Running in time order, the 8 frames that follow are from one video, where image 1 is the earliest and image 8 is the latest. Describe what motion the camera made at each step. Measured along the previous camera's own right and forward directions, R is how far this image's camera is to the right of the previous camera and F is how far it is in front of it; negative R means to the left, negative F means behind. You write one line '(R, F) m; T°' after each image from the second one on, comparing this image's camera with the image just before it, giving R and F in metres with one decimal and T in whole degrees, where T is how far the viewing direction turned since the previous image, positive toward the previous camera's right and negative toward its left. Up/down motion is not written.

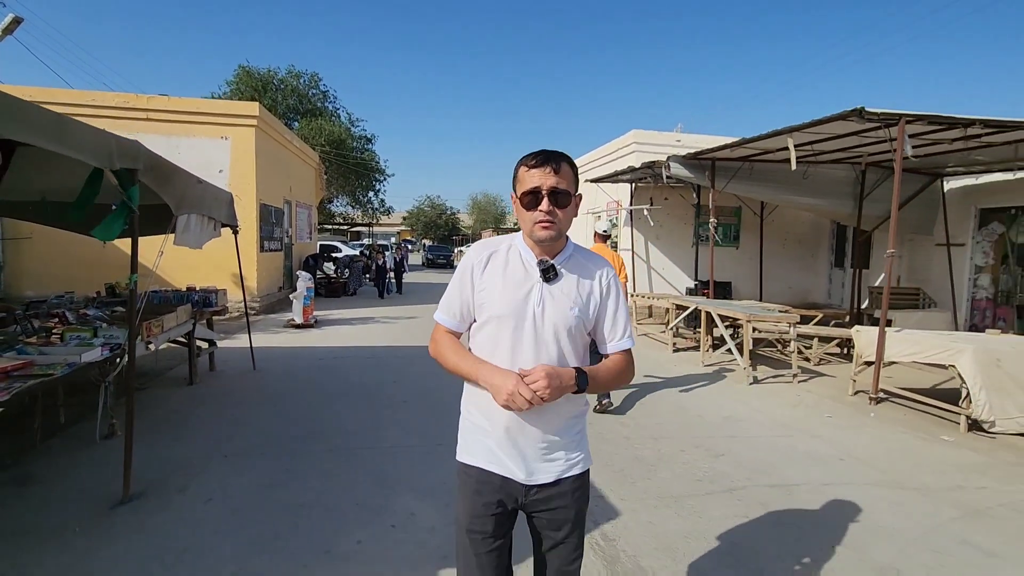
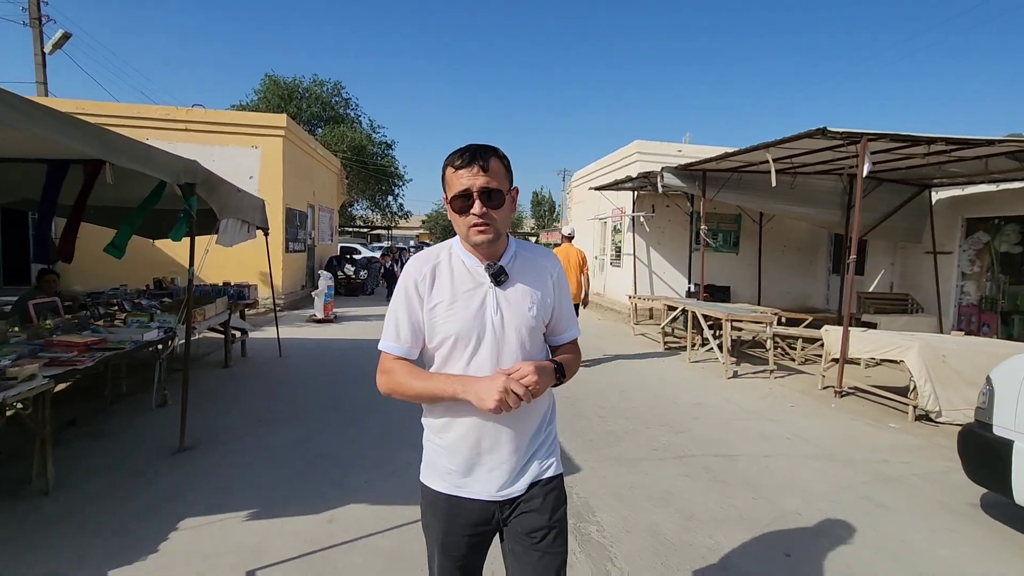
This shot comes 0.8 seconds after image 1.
(+0.3, -0.8) m; -2°
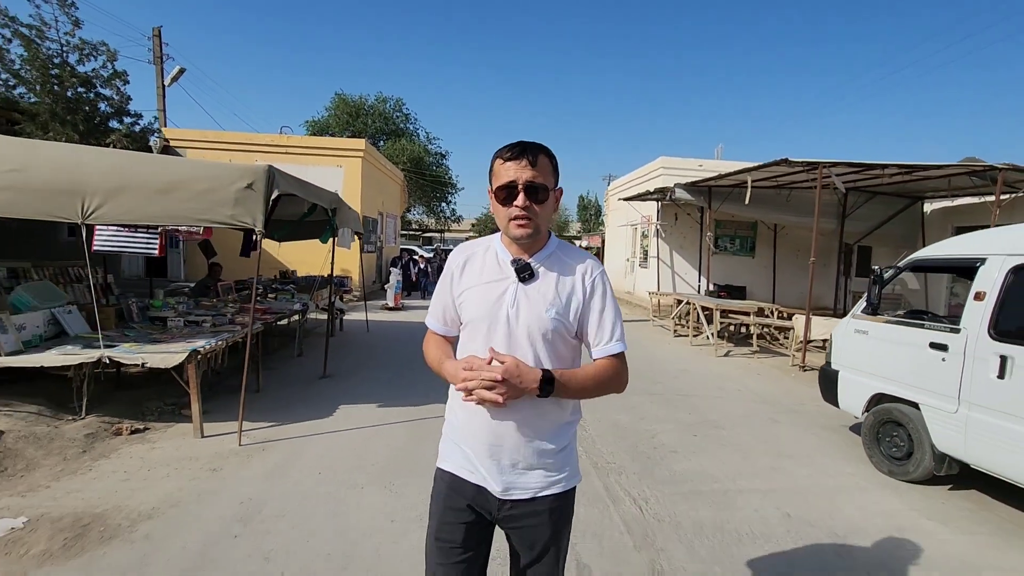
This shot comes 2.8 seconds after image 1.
(+0.3, -2.2) m; -5°
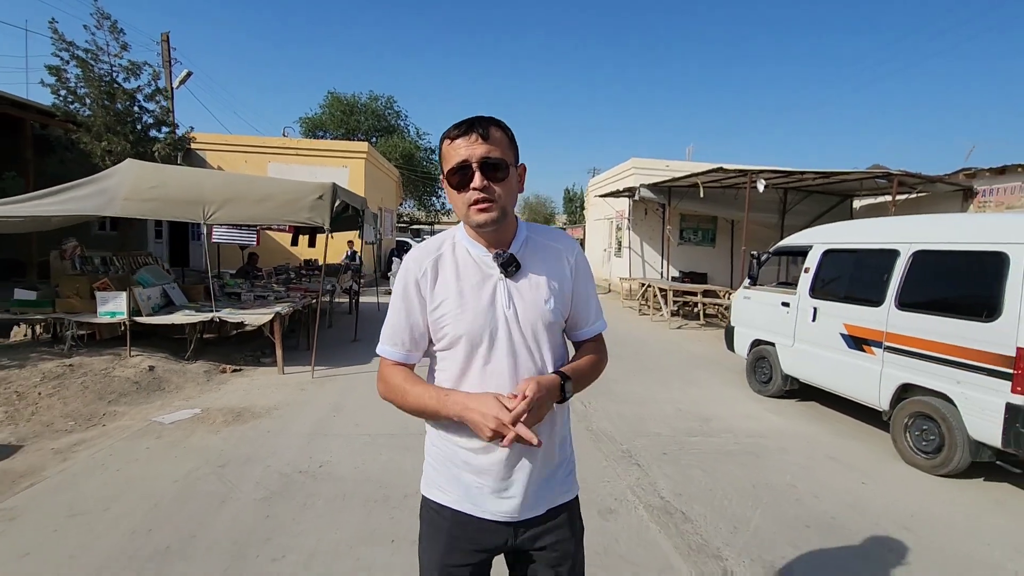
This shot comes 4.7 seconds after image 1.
(0.0, -2.0) m; +1°
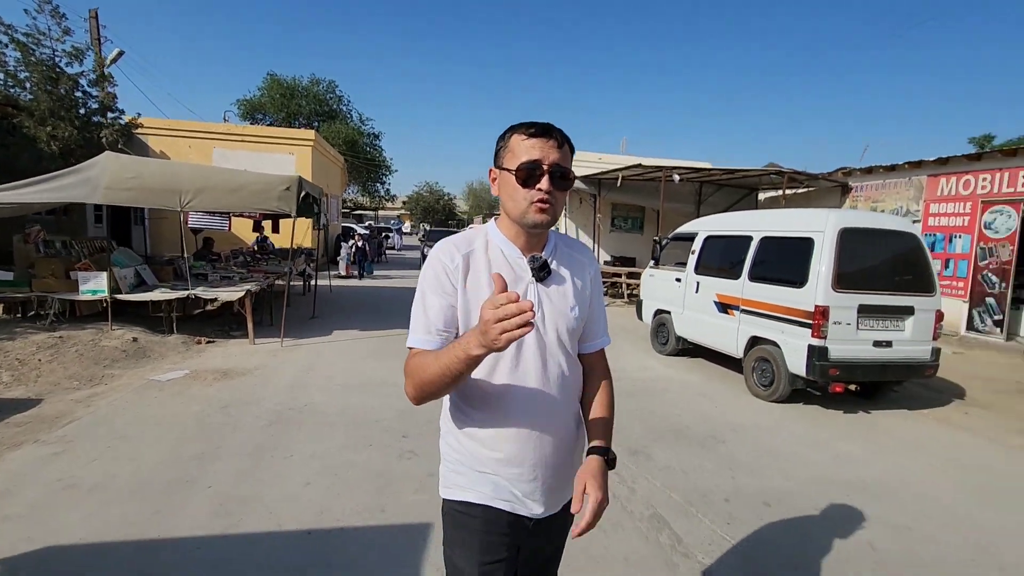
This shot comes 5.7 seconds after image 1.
(0.0, -1.2) m; +6°
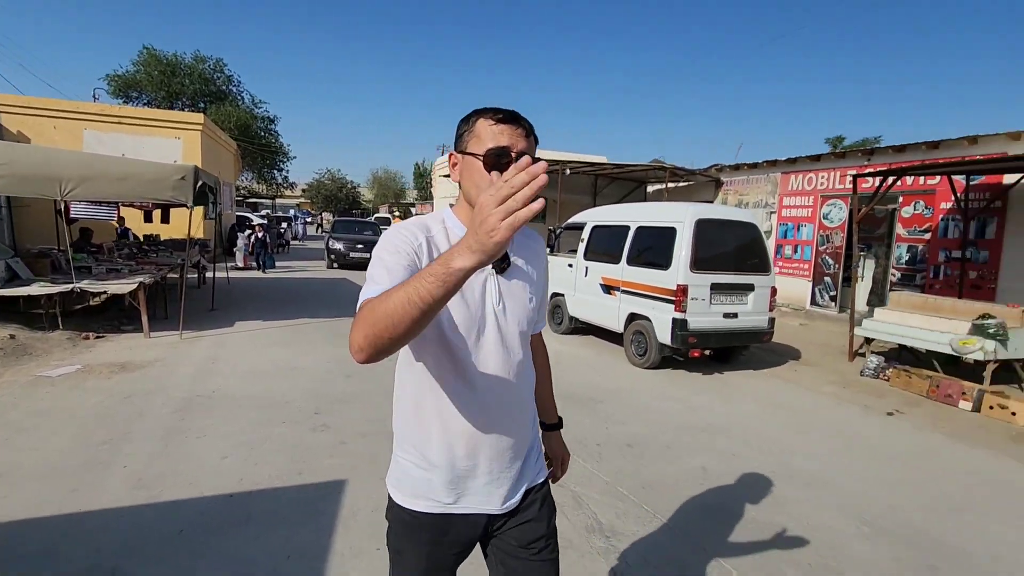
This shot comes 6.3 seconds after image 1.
(+0.1, -0.5) m; +10°
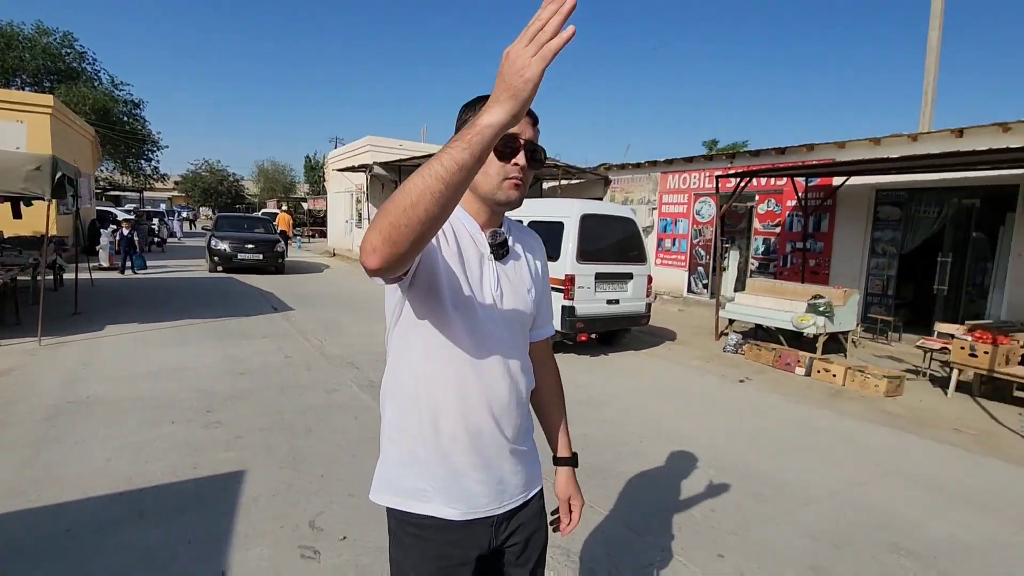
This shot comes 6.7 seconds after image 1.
(0.0, -0.3) m; +11°
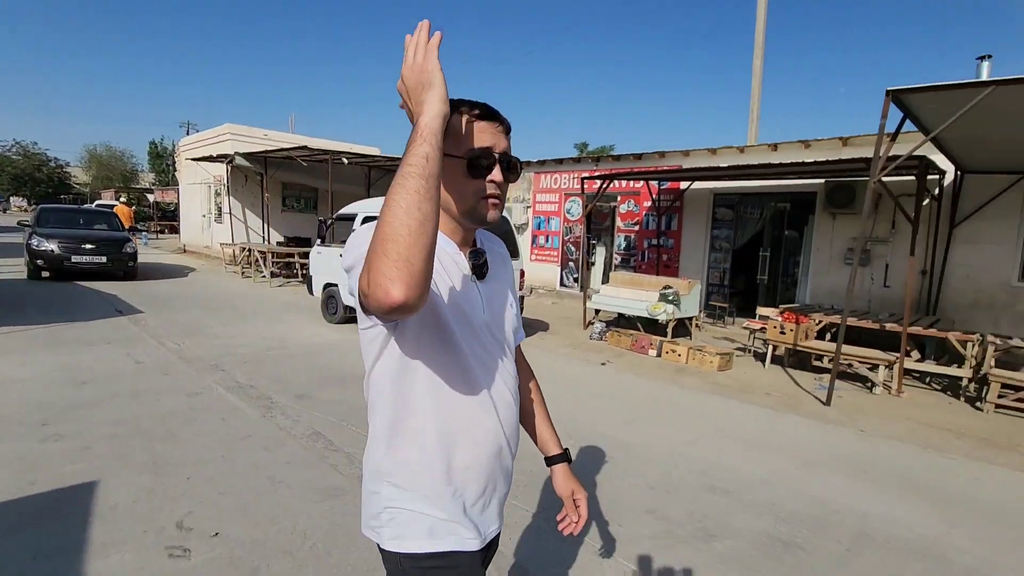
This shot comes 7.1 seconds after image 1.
(0.0, -0.2) m; +13°
